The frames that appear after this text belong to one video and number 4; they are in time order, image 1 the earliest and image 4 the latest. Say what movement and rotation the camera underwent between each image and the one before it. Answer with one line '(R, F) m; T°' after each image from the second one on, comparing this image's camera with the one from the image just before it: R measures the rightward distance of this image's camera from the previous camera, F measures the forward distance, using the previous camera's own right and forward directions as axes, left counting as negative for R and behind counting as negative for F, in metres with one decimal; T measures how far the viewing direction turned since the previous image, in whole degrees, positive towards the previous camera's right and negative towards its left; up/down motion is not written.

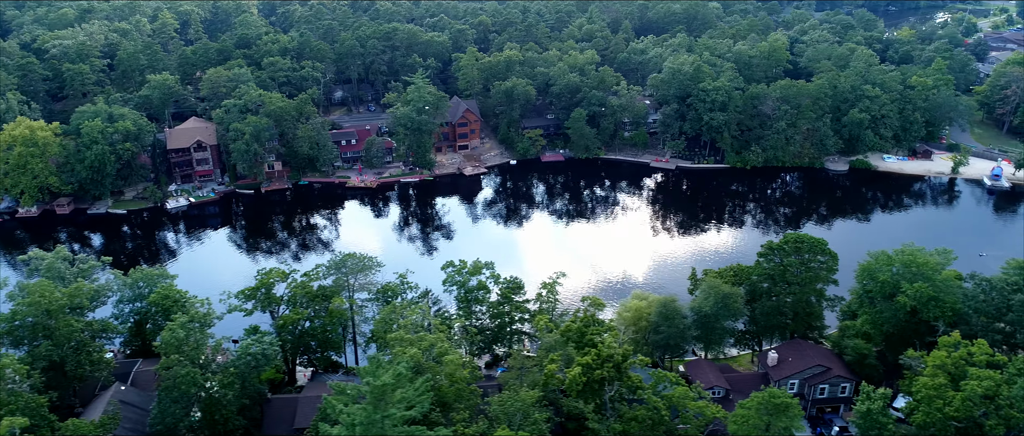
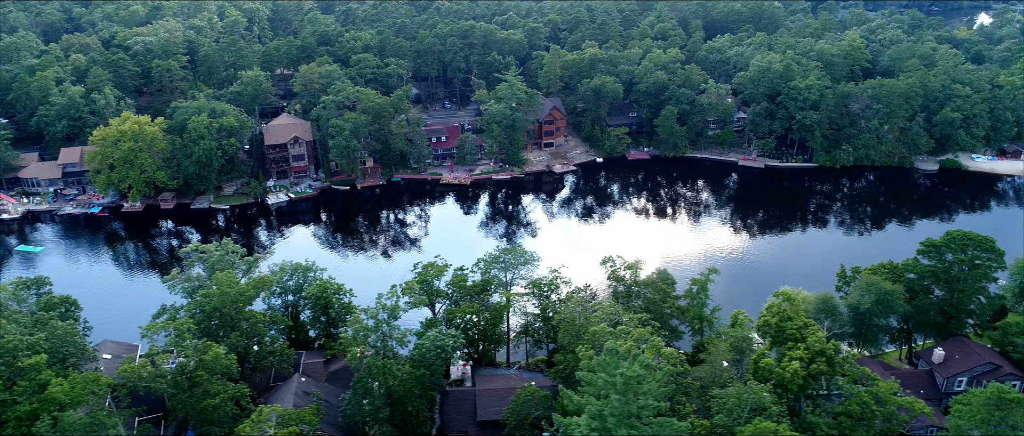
(-4.8, -0.1) m; -1°
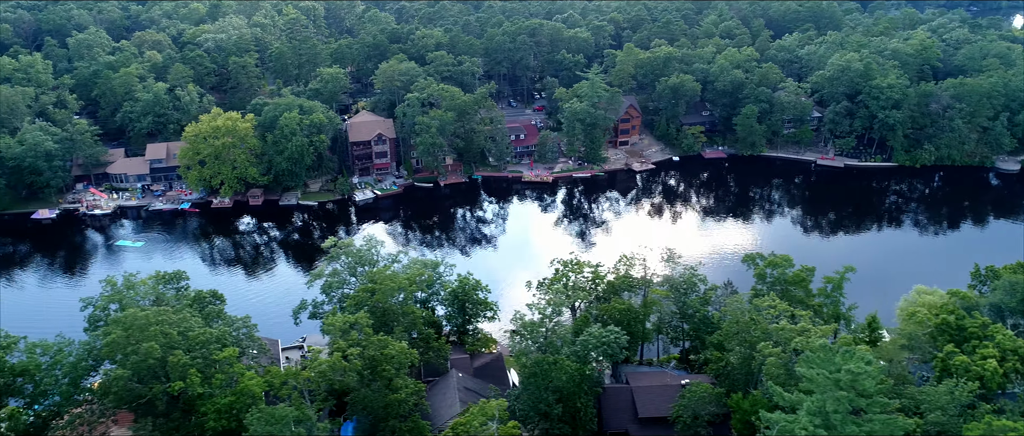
(-4.3, +0.1) m; -1°
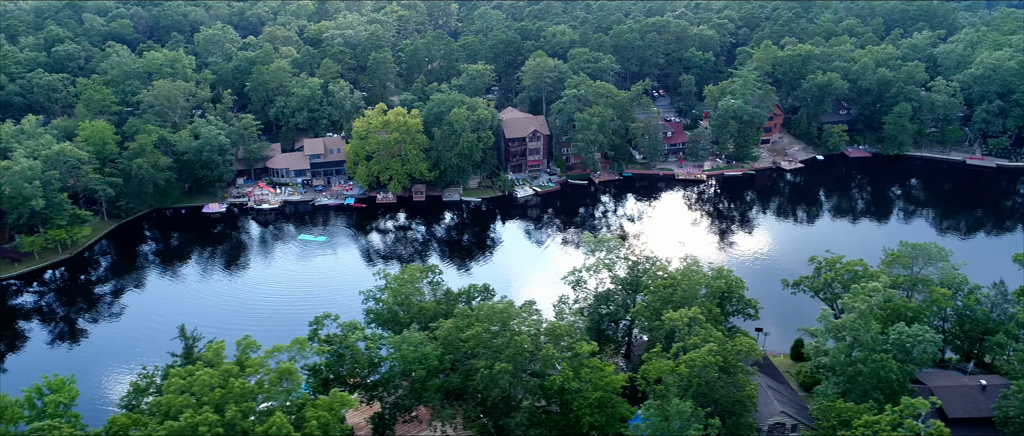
(-7.9, +0.3) m; -1°
